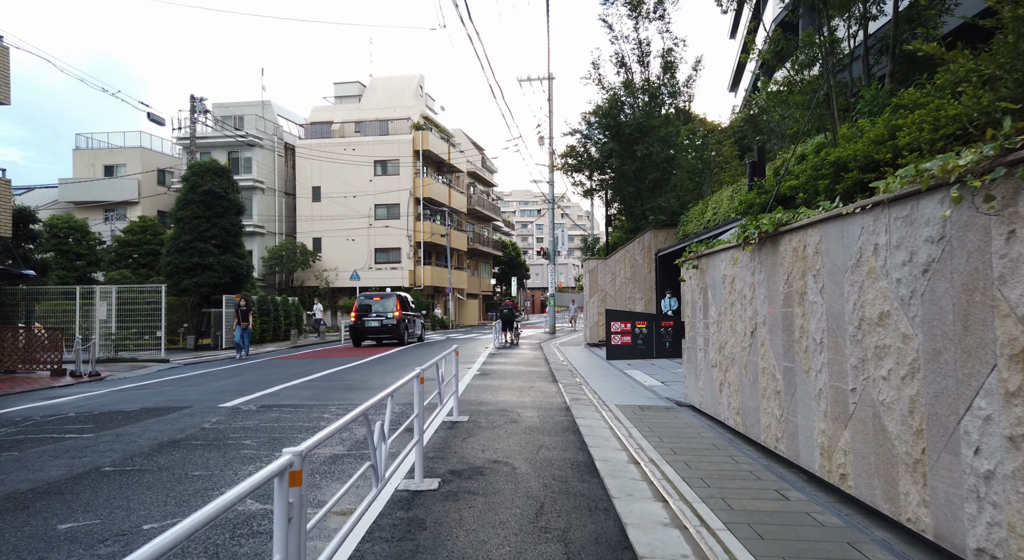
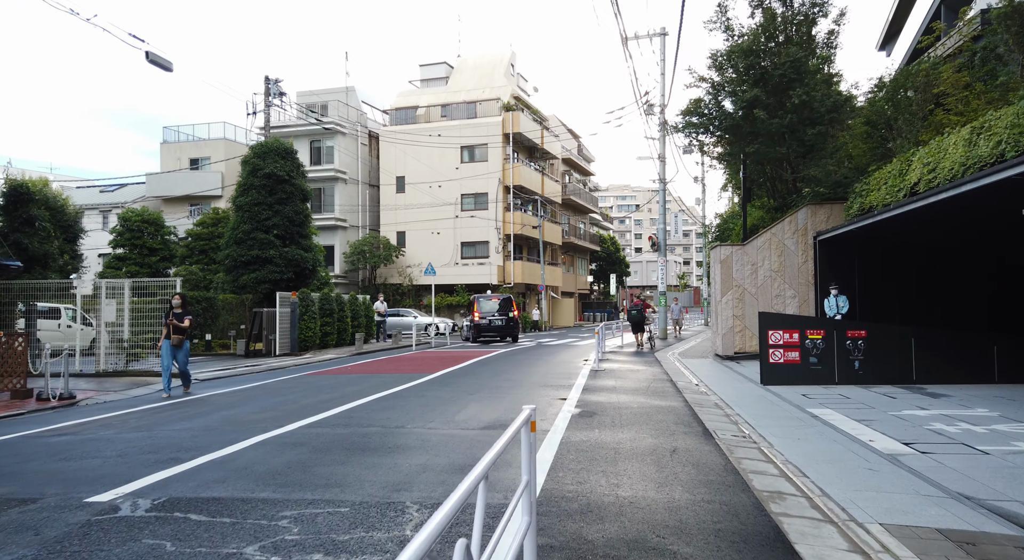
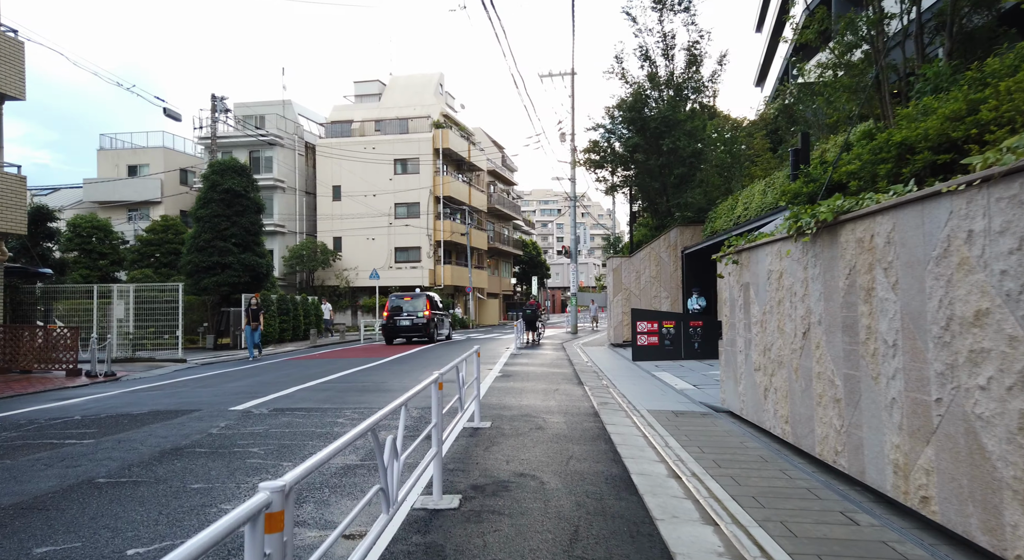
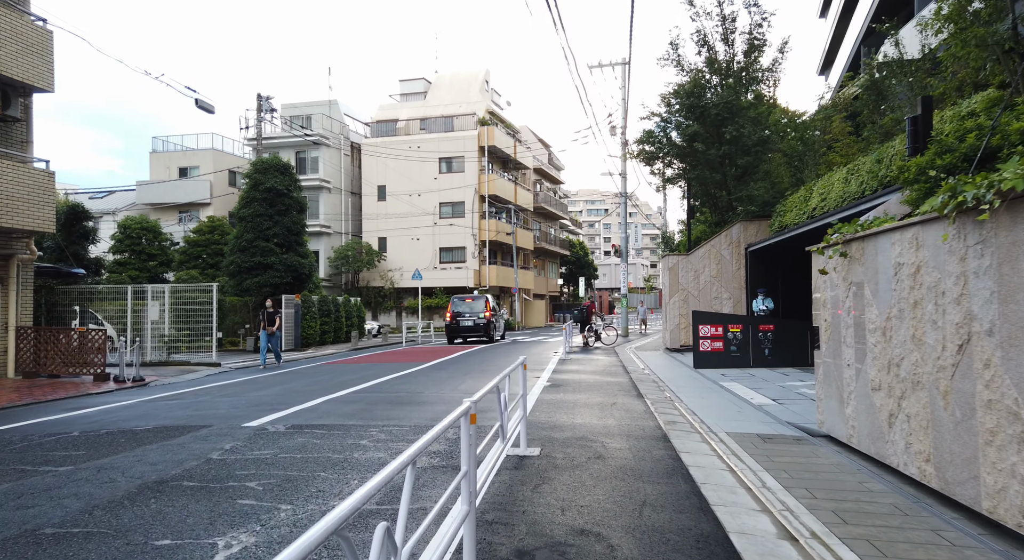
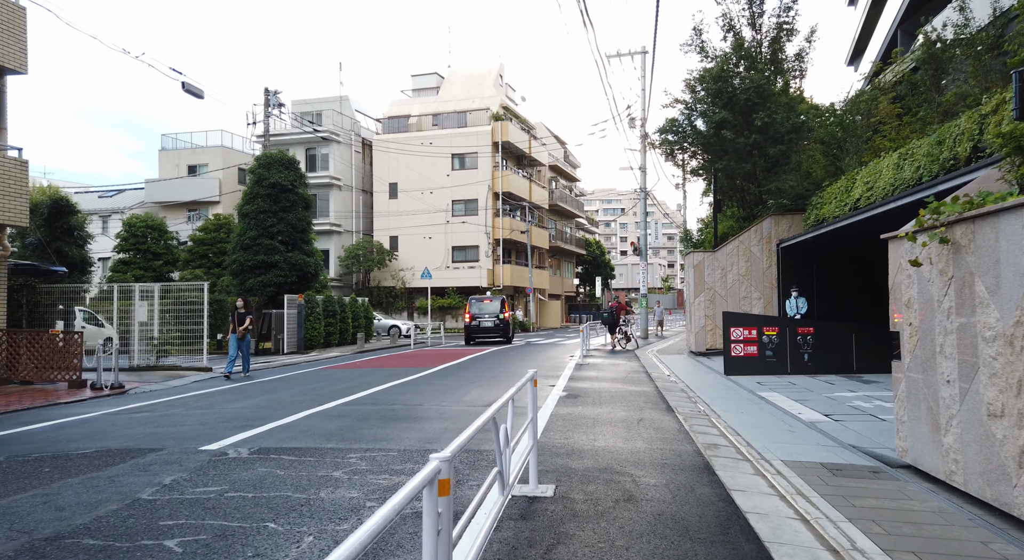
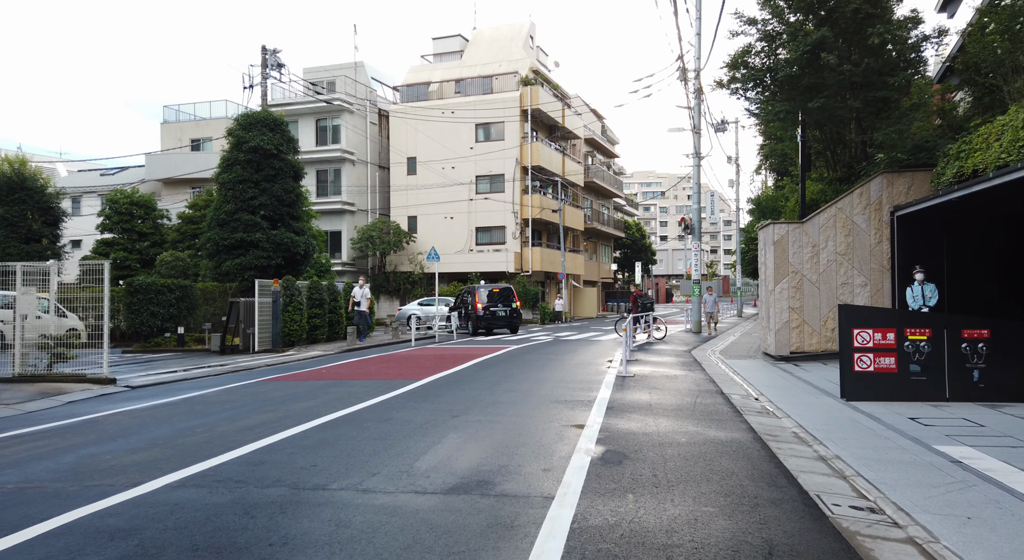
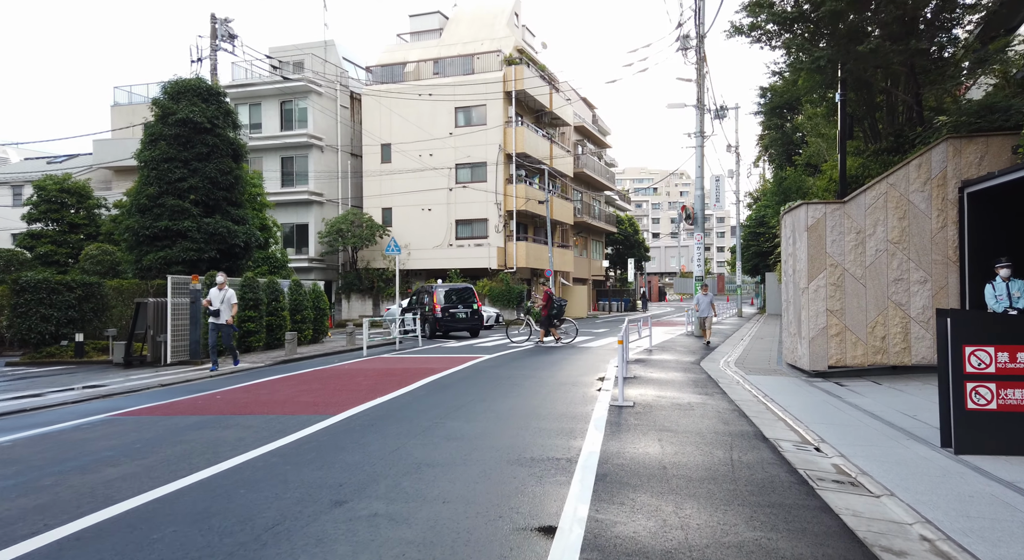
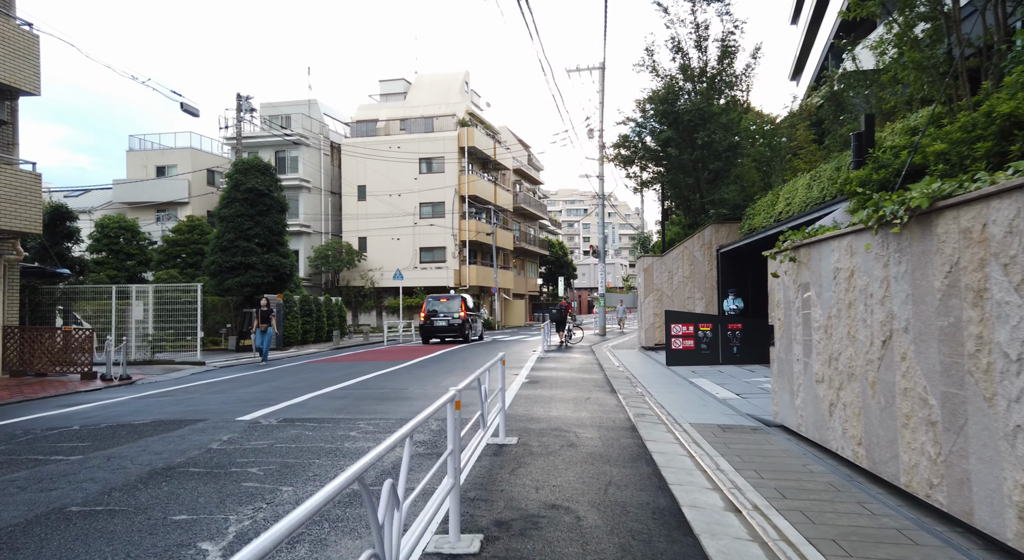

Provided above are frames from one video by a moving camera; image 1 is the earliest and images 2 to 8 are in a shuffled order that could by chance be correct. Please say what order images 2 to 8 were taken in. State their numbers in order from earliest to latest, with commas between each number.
3, 8, 4, 5, 2, 6, 7
